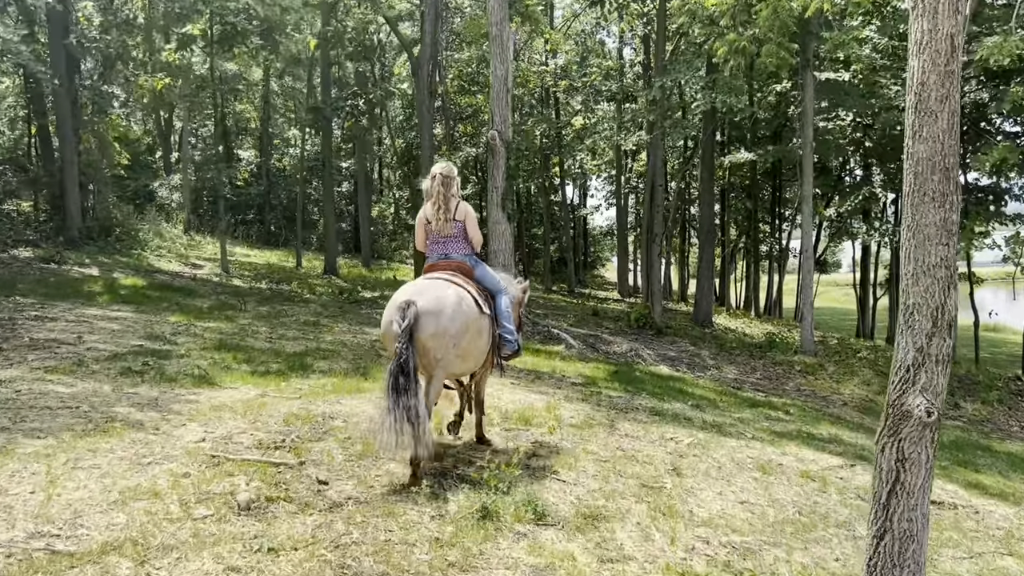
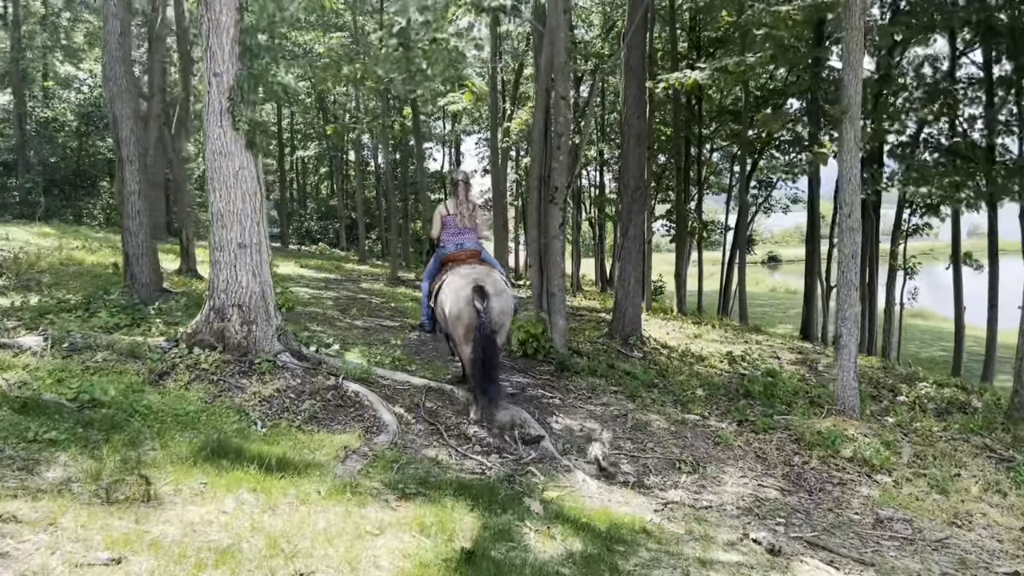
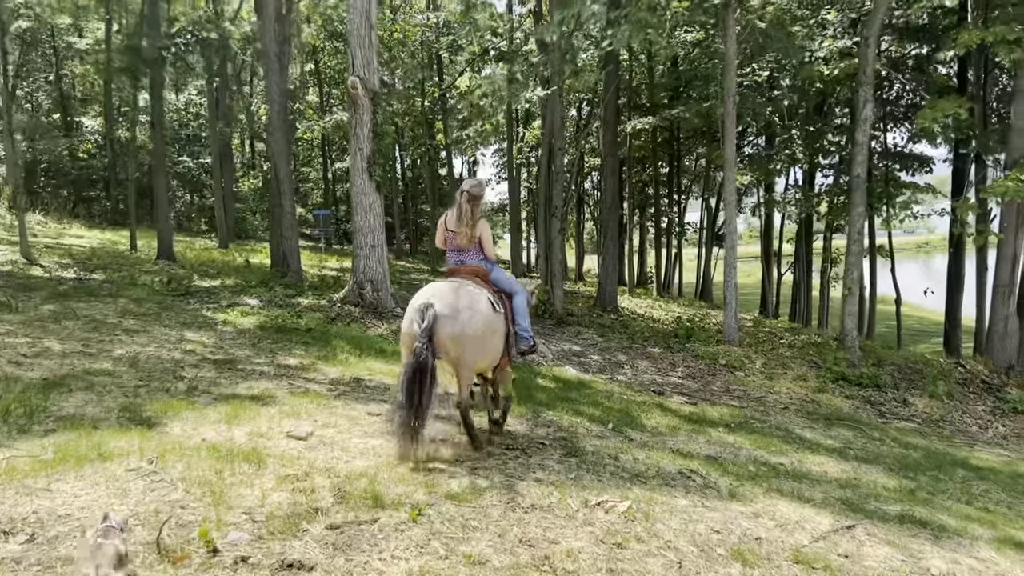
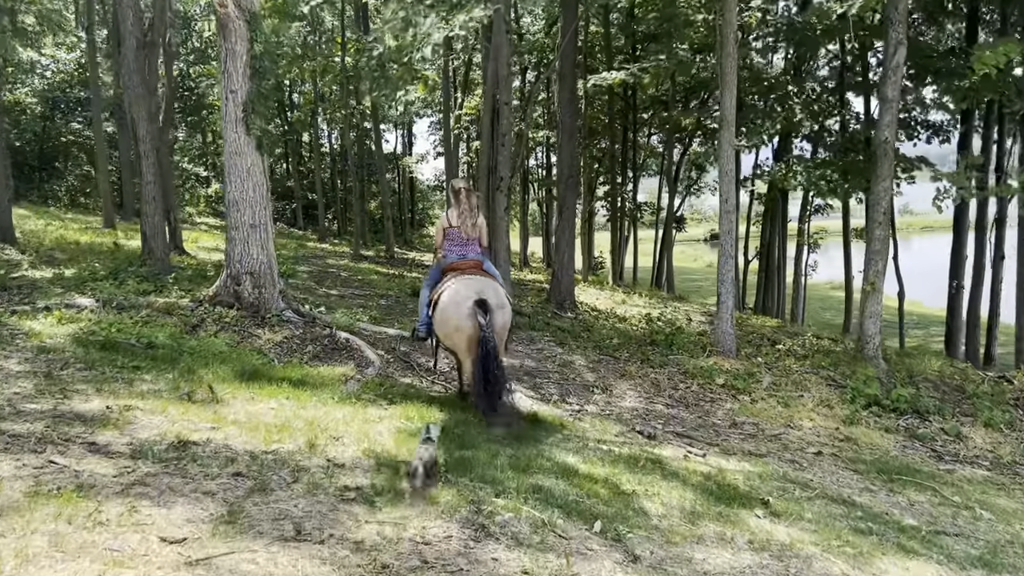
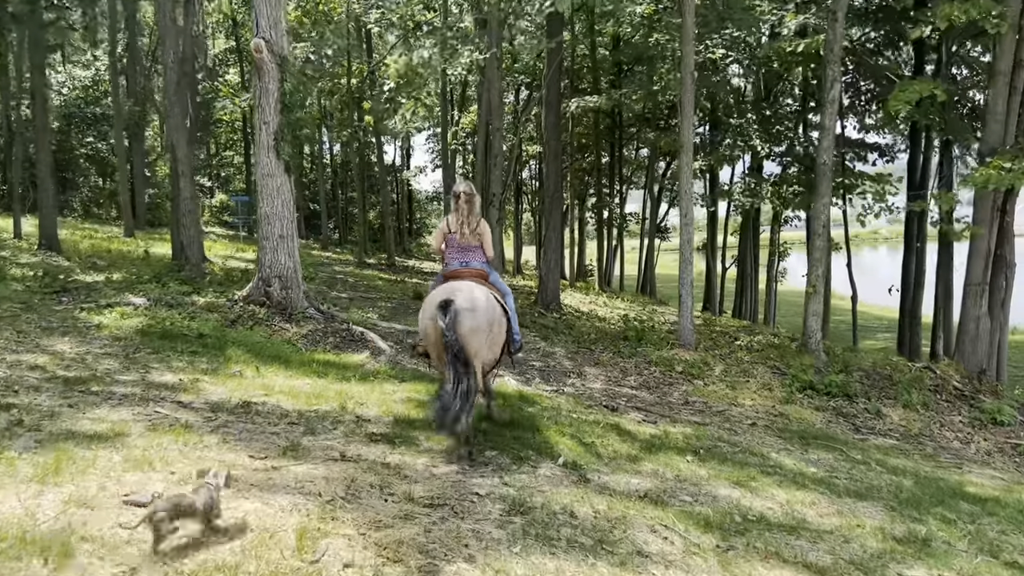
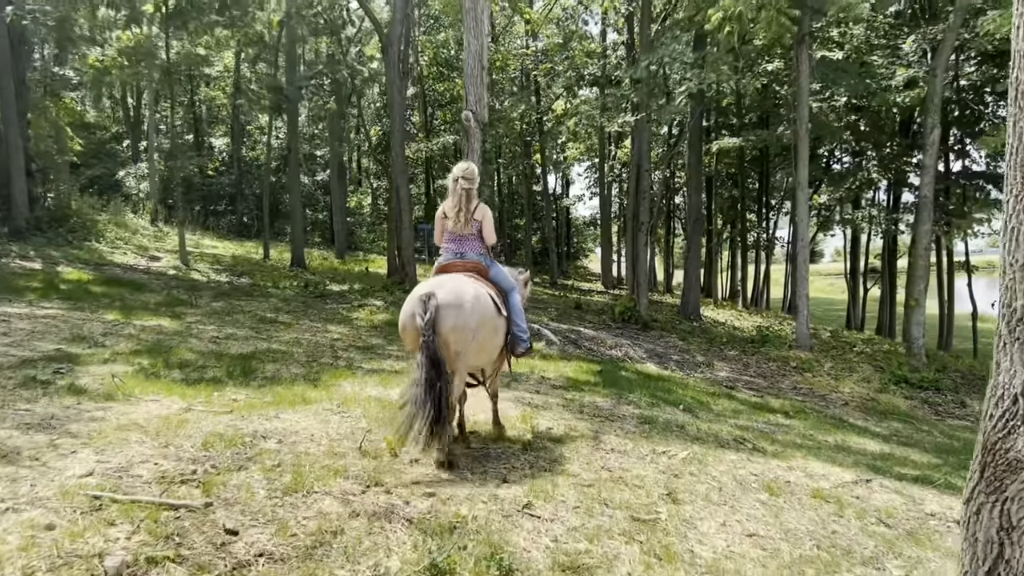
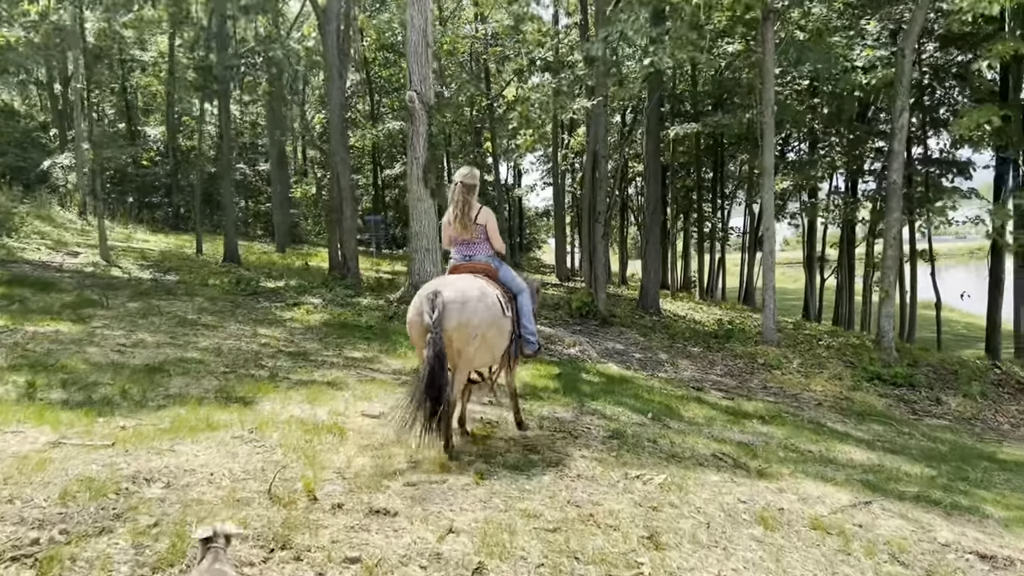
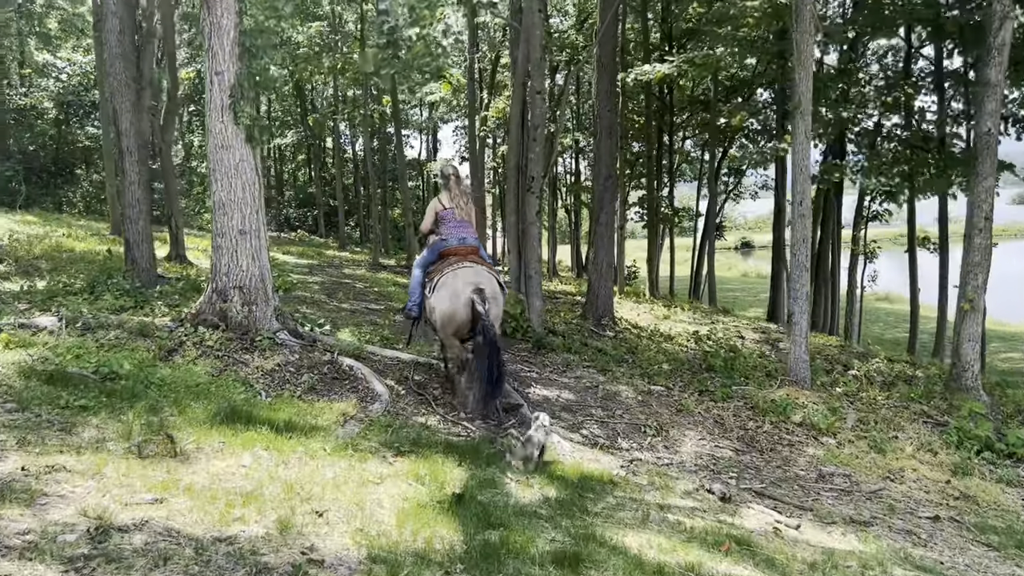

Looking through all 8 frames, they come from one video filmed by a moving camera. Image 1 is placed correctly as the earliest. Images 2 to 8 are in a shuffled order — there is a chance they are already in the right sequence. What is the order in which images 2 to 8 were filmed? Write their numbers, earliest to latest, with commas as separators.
6, 7, 3, 5, 4, 8, 2
